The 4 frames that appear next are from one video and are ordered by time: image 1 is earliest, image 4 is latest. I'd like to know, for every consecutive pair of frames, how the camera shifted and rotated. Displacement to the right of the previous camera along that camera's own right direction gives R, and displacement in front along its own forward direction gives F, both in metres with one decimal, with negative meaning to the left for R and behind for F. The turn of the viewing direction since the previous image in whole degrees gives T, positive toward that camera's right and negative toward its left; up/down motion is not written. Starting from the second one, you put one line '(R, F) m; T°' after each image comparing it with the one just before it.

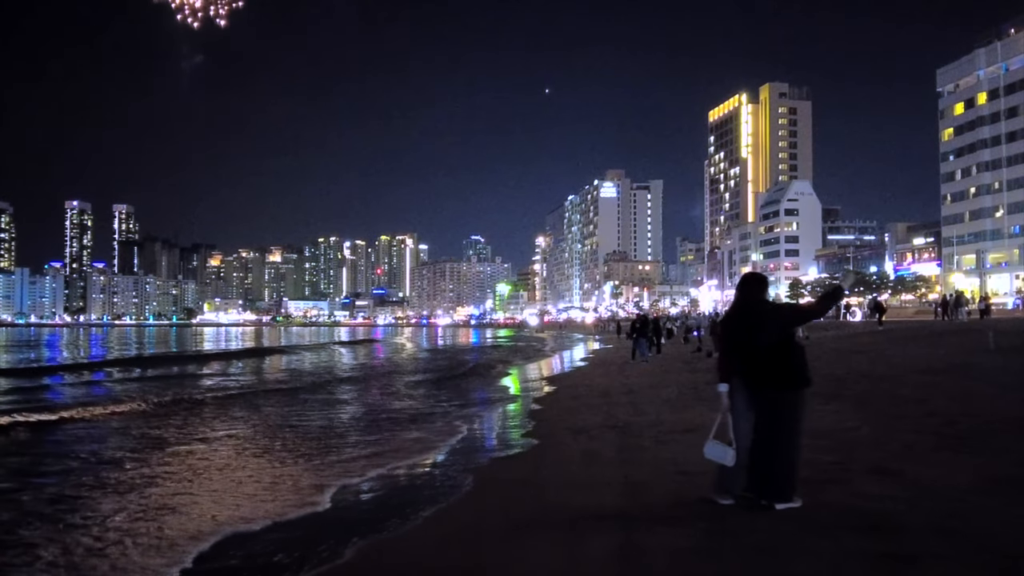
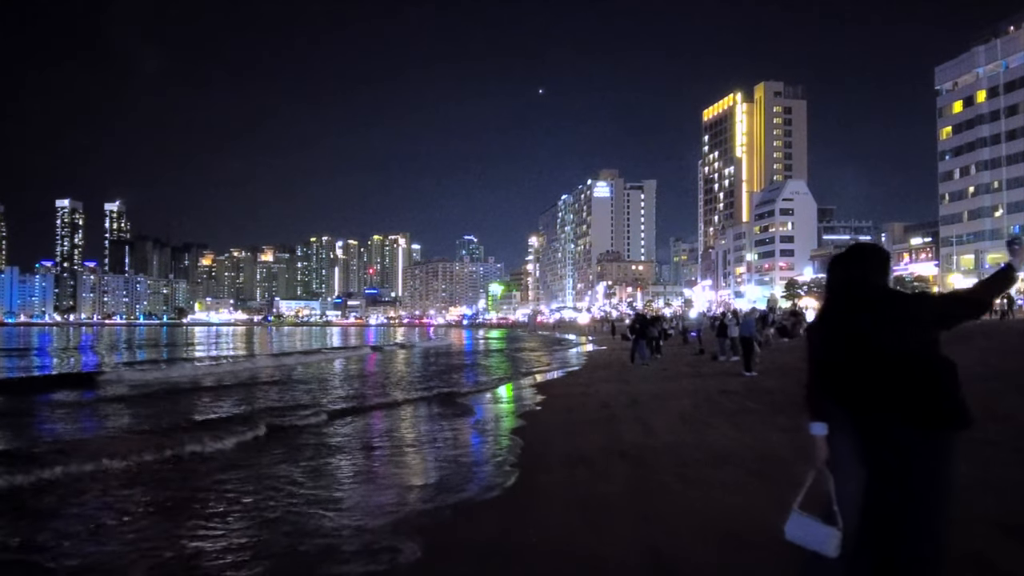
(+0.2, +2.5) m; +1°
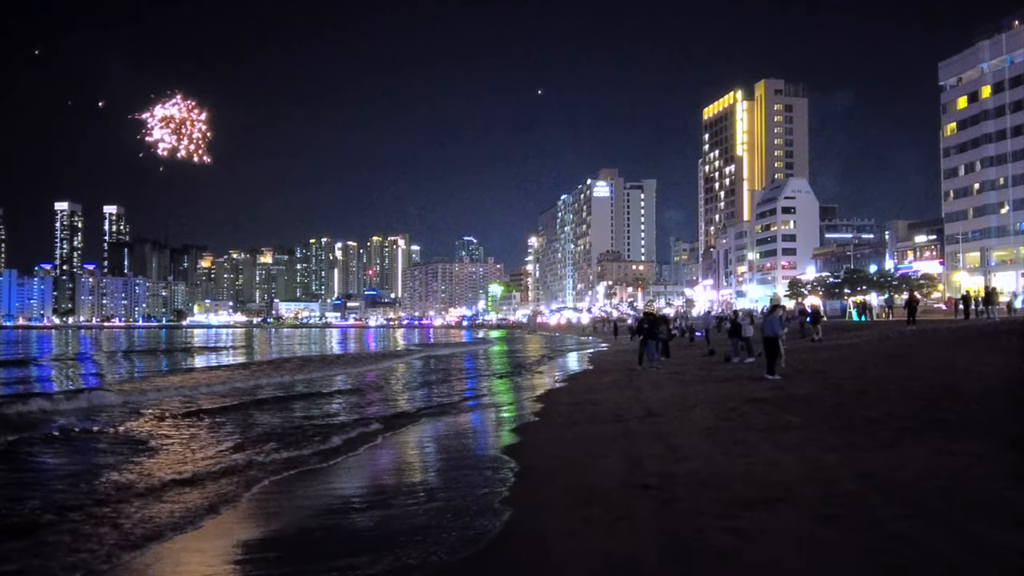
(0.0, +1.8) m; 0°
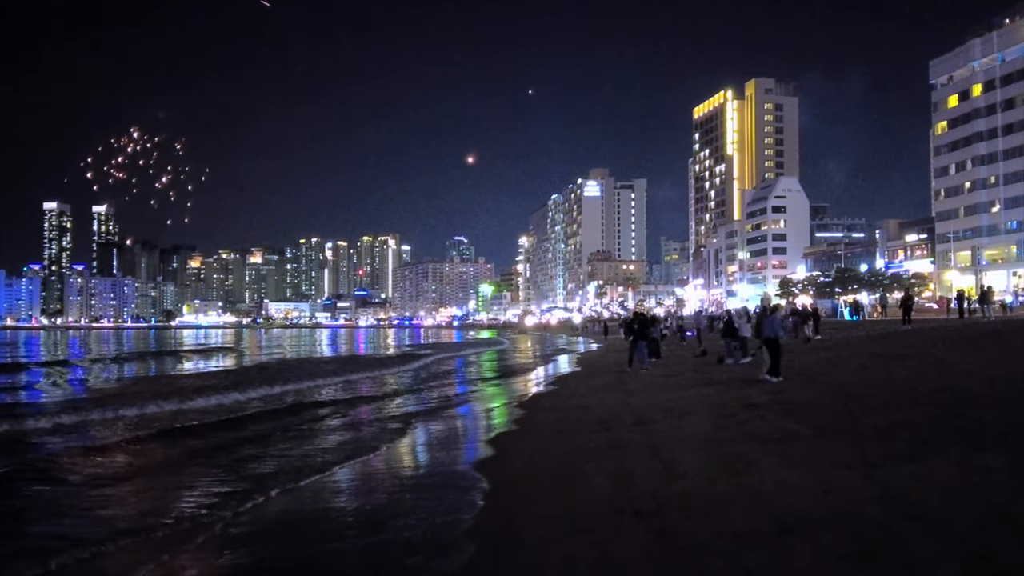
(+0.2, +1.2) m; +1°
